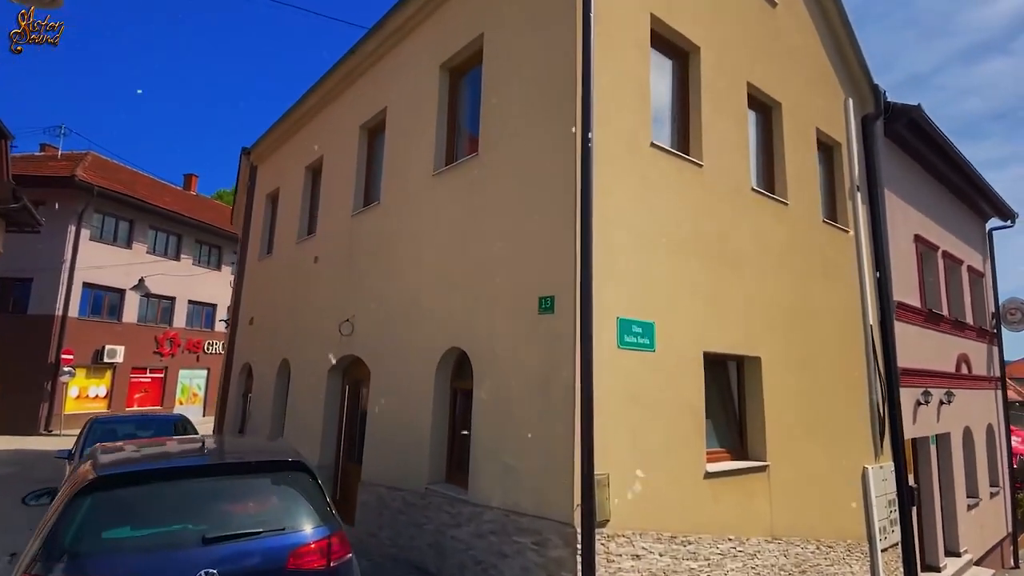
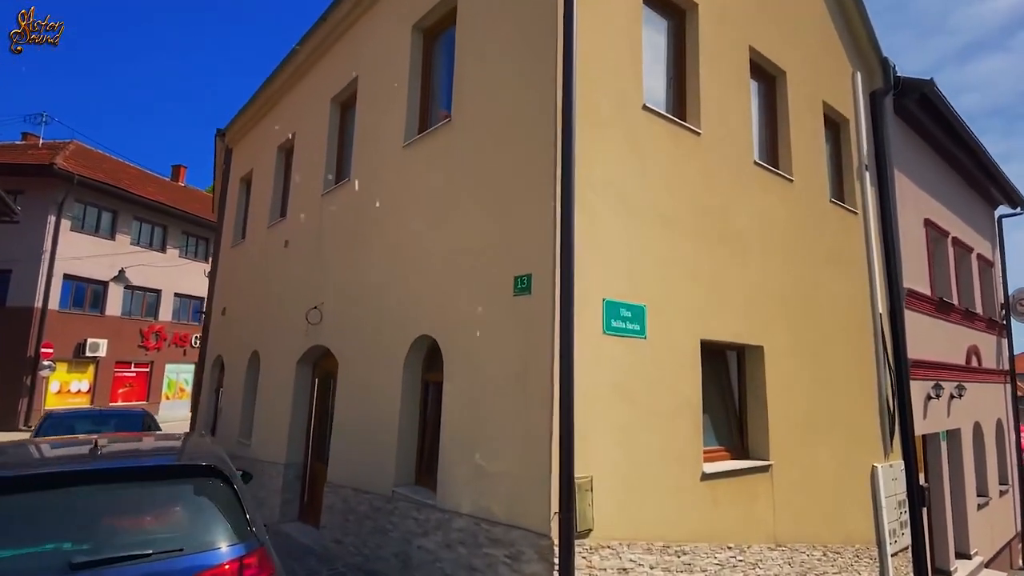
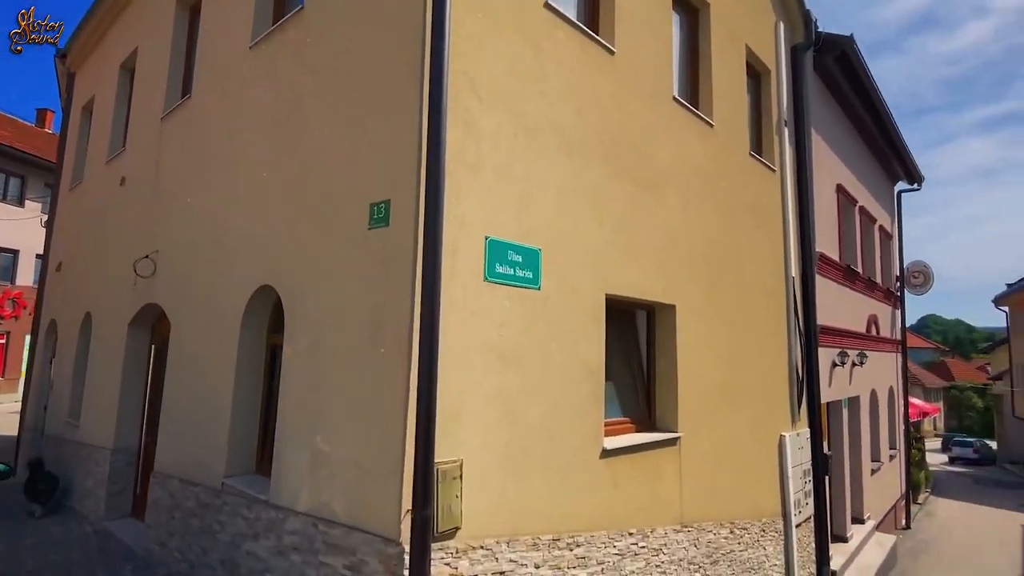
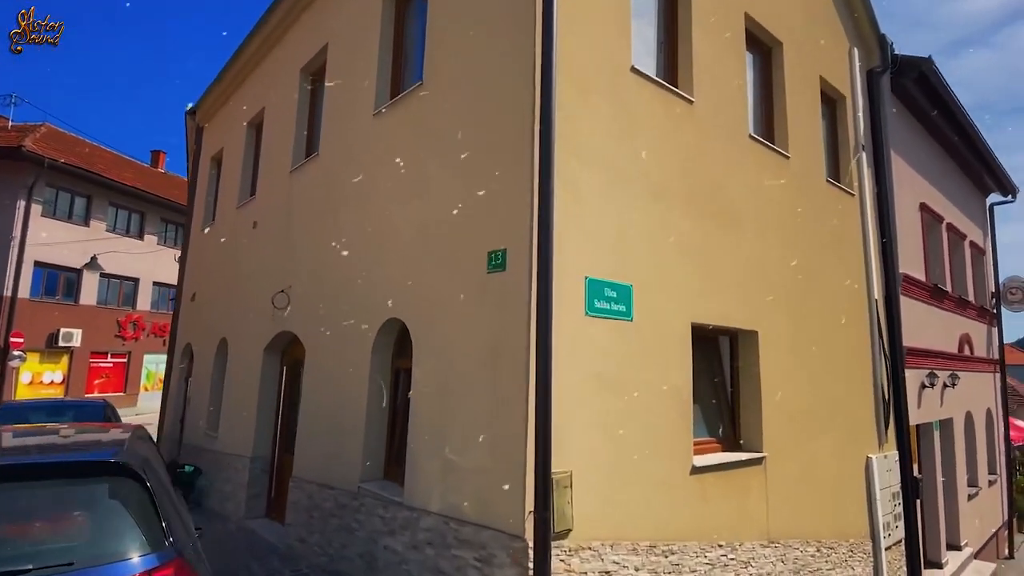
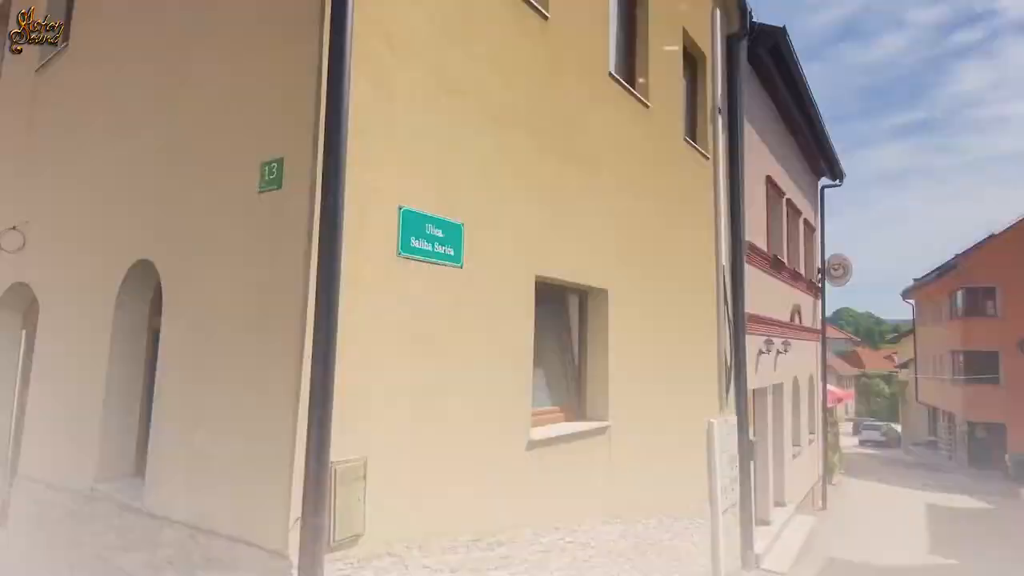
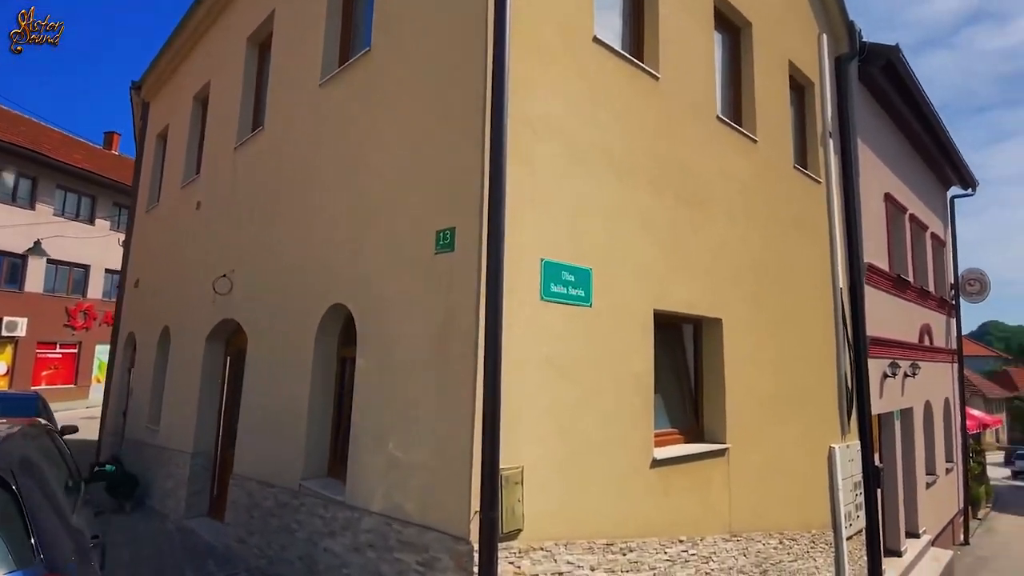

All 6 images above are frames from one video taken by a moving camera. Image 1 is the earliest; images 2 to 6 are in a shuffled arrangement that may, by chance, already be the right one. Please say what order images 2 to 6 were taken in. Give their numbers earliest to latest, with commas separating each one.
2, 4, 6, 3, 5
